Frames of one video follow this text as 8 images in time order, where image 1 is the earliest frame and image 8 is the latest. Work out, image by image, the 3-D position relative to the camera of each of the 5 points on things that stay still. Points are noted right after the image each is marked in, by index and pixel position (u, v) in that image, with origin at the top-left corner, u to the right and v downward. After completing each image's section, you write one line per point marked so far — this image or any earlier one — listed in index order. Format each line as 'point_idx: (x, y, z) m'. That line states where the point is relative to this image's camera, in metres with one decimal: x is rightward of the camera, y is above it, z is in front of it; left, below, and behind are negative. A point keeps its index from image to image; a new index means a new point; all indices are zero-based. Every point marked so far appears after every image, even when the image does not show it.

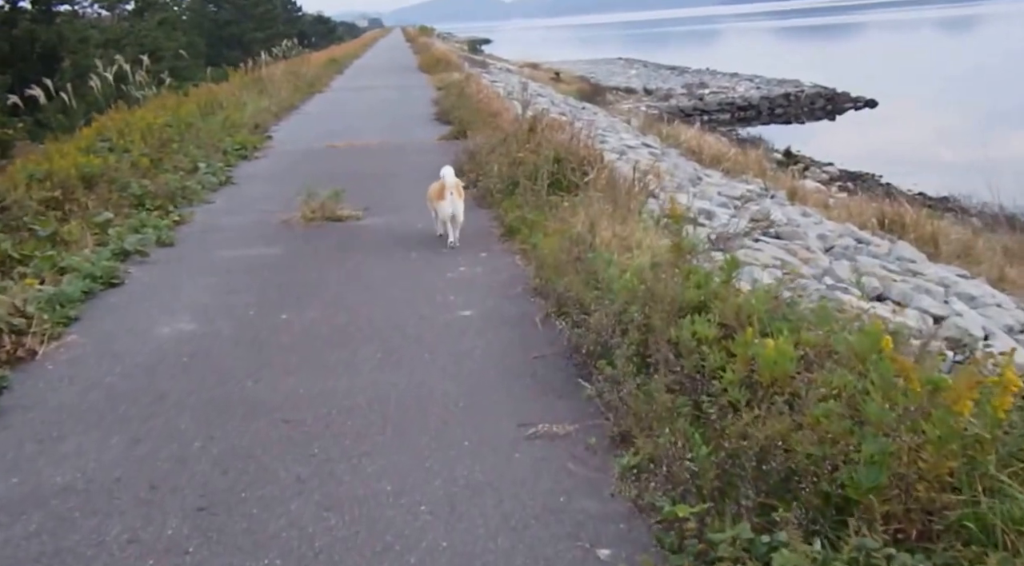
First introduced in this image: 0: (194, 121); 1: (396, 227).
0: (-4.8, +2.3, +13.6) m
1: (-1.0, +0.5, +8.0) m
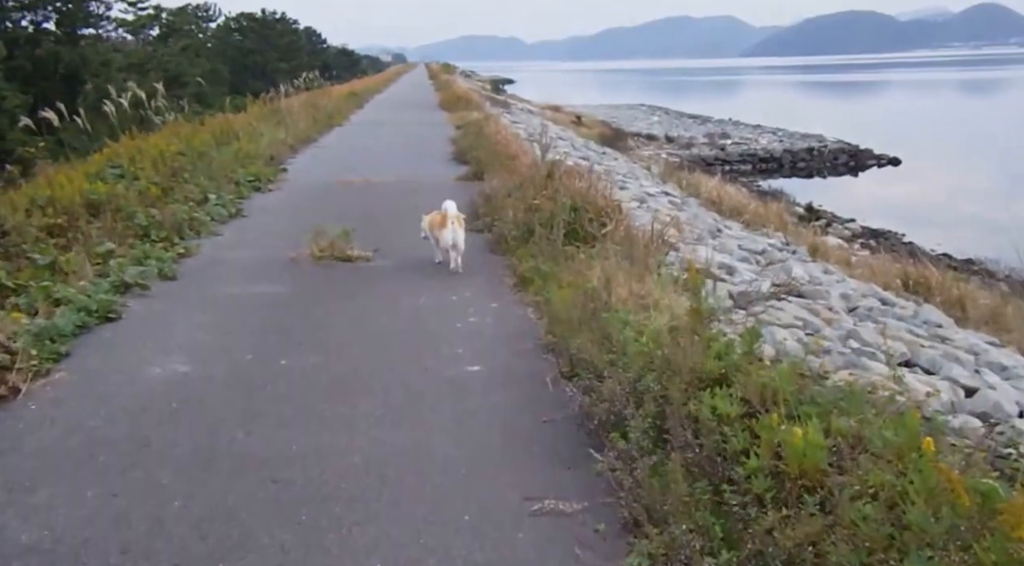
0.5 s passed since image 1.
0: (-4.5, +1.9, +13.4) m
1: (-0.9, +0.1, +7.8) m
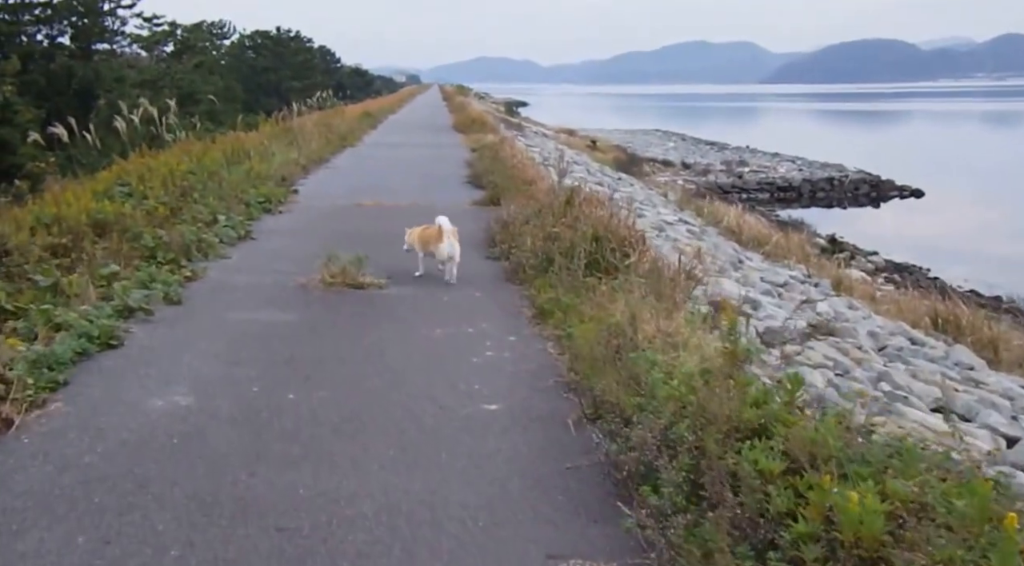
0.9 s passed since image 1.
0: (-4.3, +1.6, +13.2) m
1: (-0.8, -0.2, +7.5) m
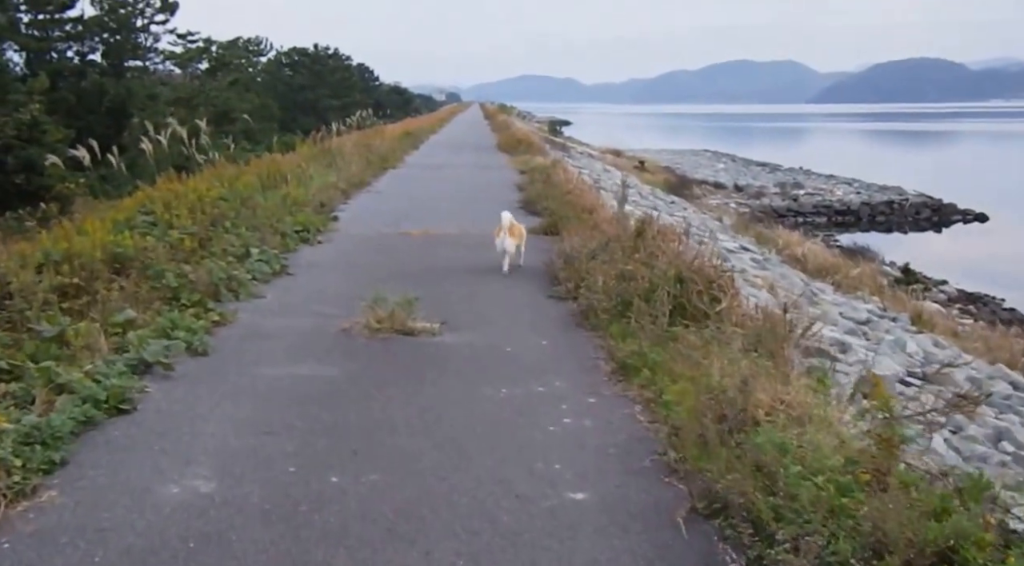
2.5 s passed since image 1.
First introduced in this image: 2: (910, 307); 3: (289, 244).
0: (-3.6, +1.1, +12.5) m
1: (-0.3, -0.5, +6.6) m
2: (+7.5, -0.4, +17.3) m
3: (-2.8, +0.5, +11.5) m
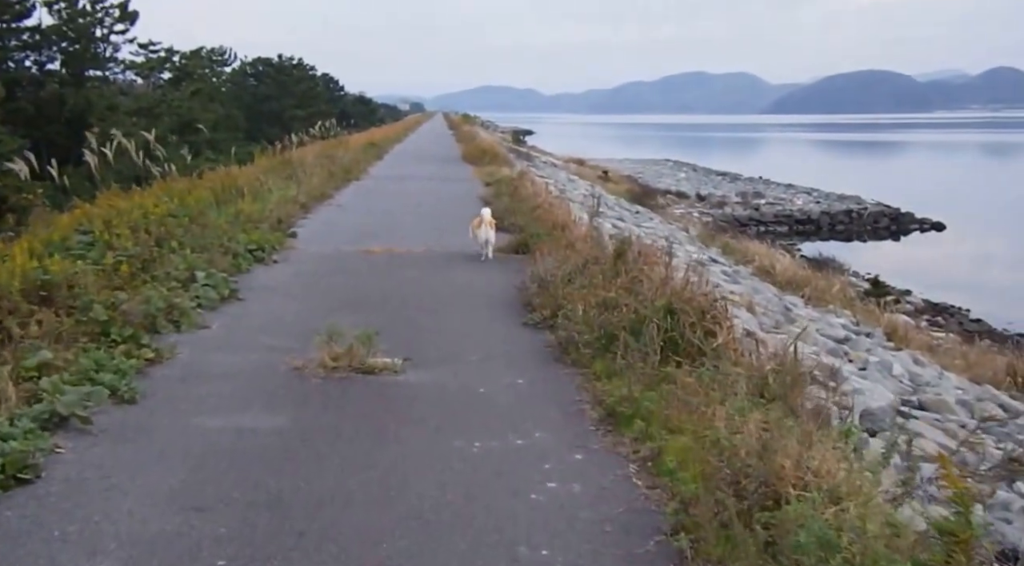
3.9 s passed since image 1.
0: (-4.0, +0.8, +11.6) m
1: (-0.4, -0.7, +5.8) m
2: (+6.9, -0.7, +16.9) m
3: (-3.2, +0.2, +10.7) m
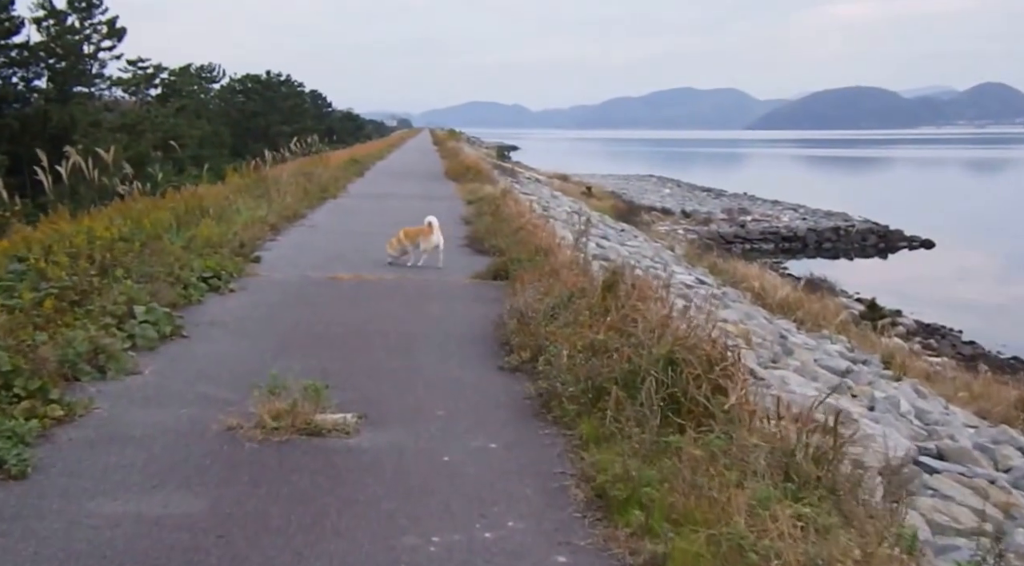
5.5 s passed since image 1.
0: (-4.2, +0.5, +10.6) m
1: (-0.6, -1.0, +4.9) m
2: (+6.6, -1.2, +16.0) m
3: (-3.4, -0.1, +9.7) m
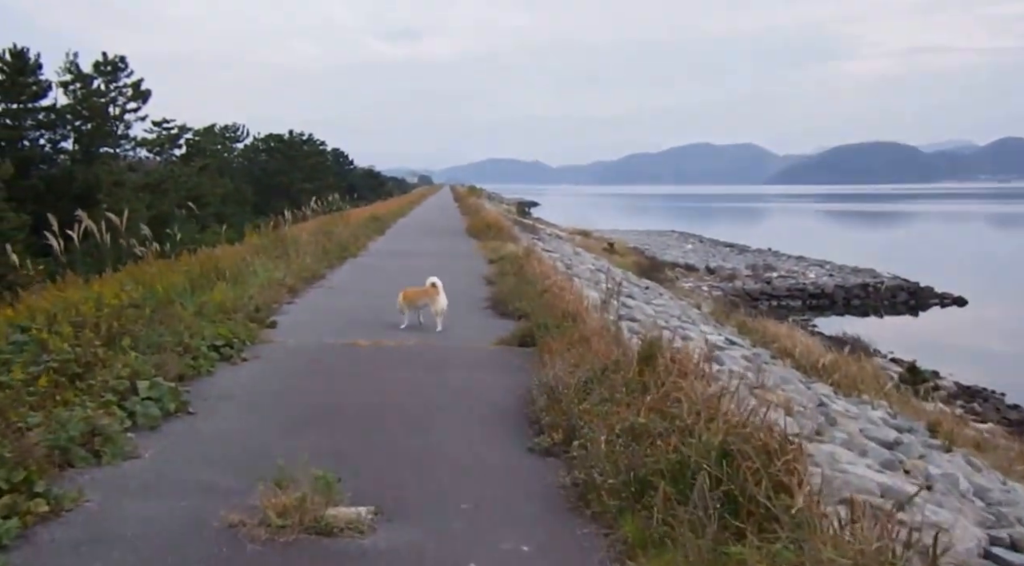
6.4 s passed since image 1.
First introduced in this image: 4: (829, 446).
0: (-3.9, -0.3, +10.2) m
1: (-0.4, -1.4, +4.3) m
2: (+7.0, -2.2, +15.2) m
3: (-3.2, -0.8, +9.2) m
4: (+3.3, -1.7, +9.3) m
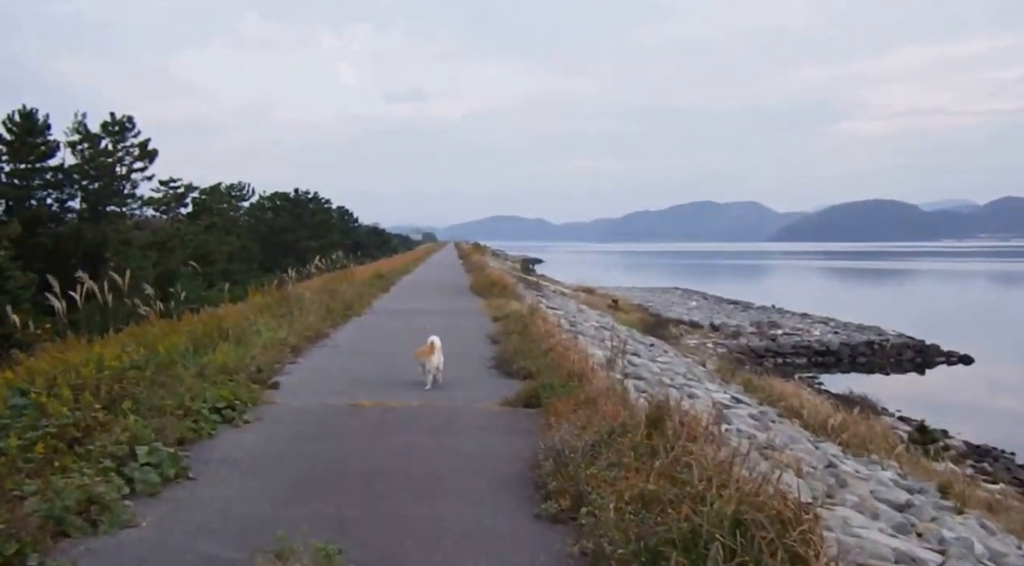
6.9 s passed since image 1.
0: (-3.9, -1.0, +10.1) m
1: (-0.4, -1.7, +4.1) m
2: (+7.1, -3.2, +14.9) m
3: (-3.1, -1.5, +9.0) m
4: (+3.3, -2.3, +9.1) m
